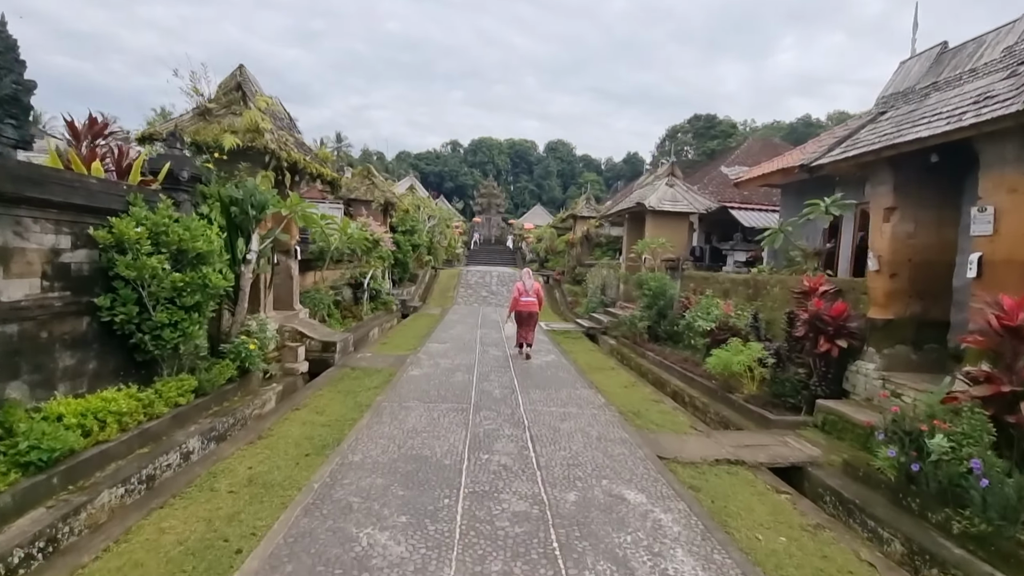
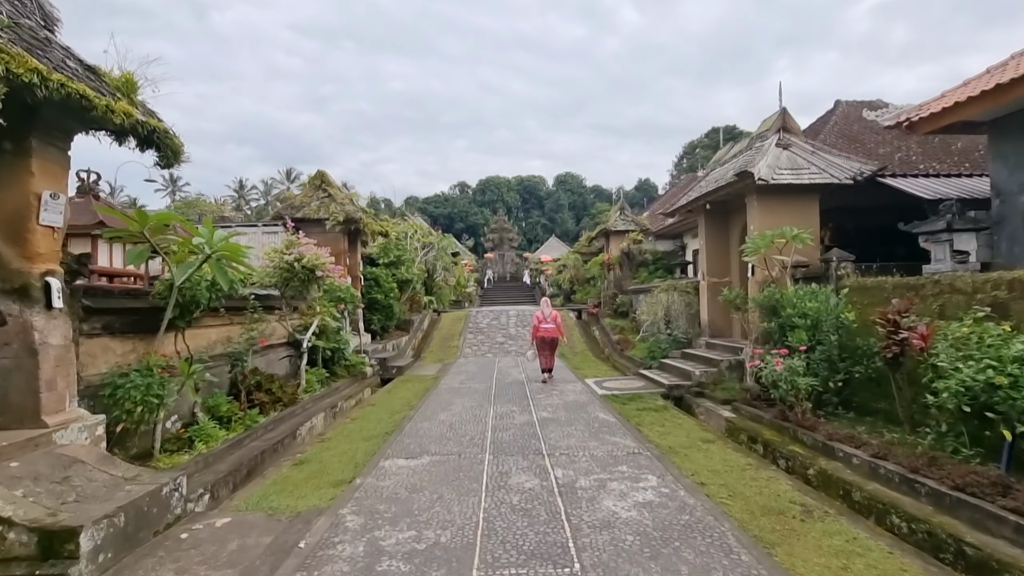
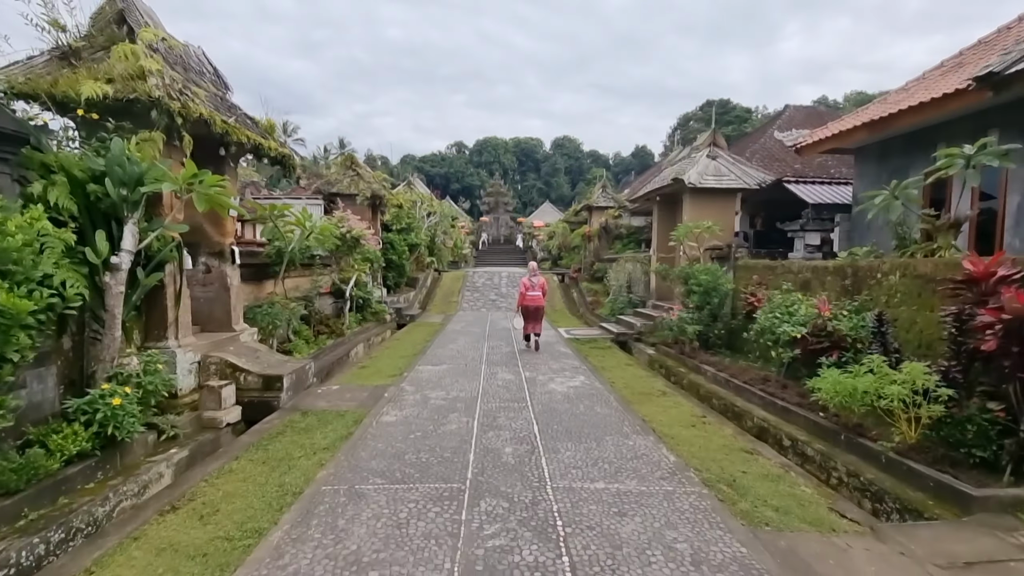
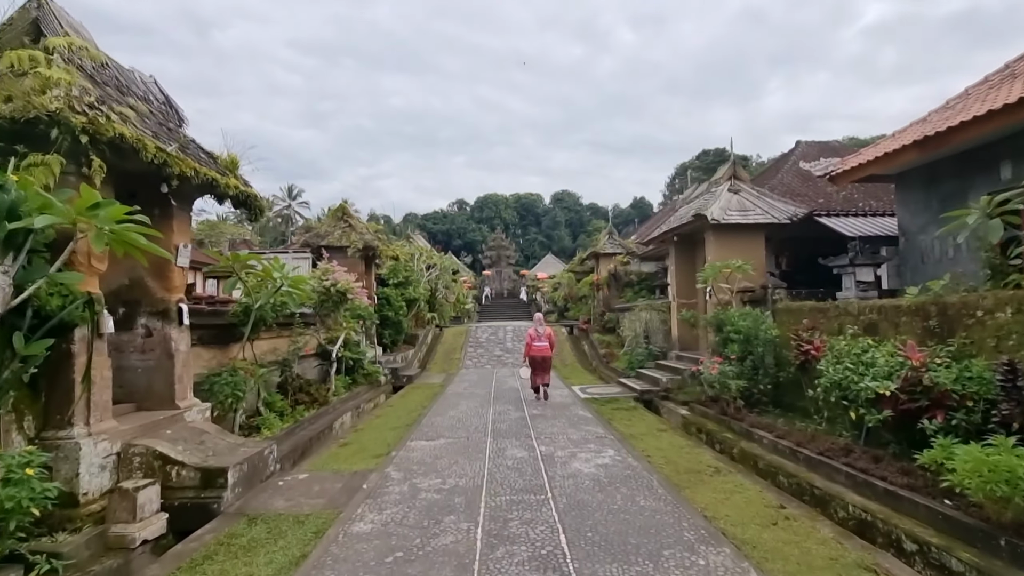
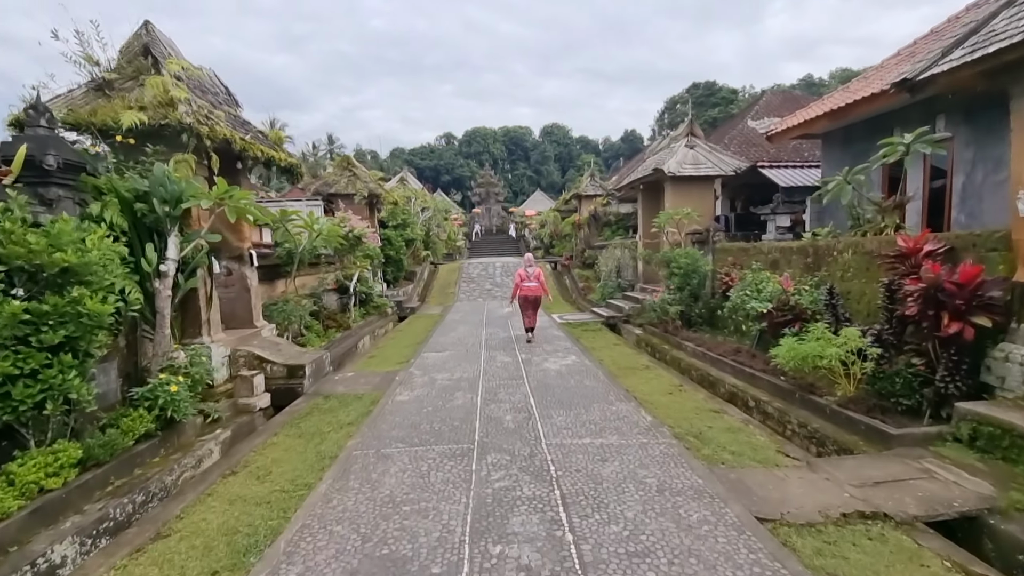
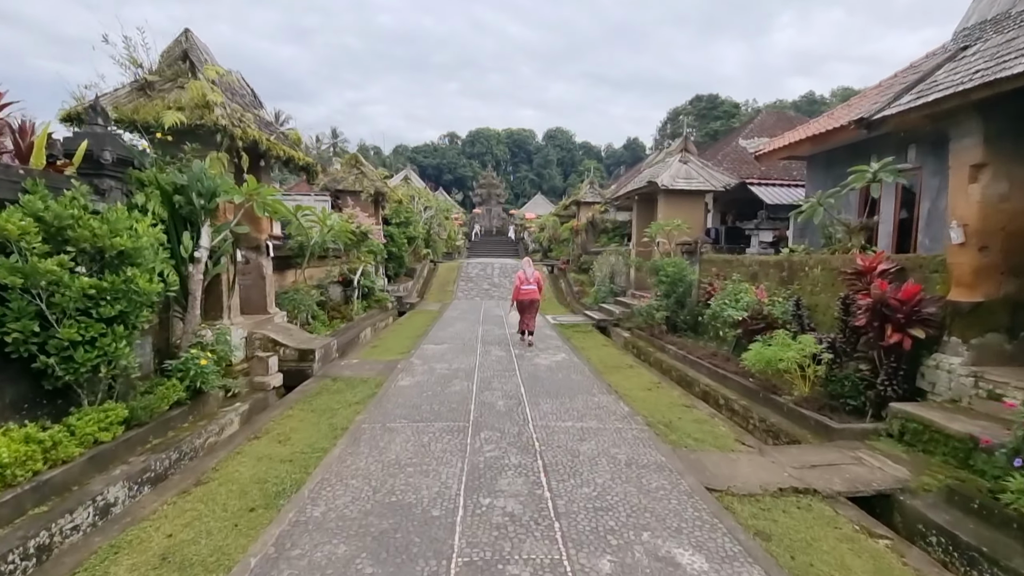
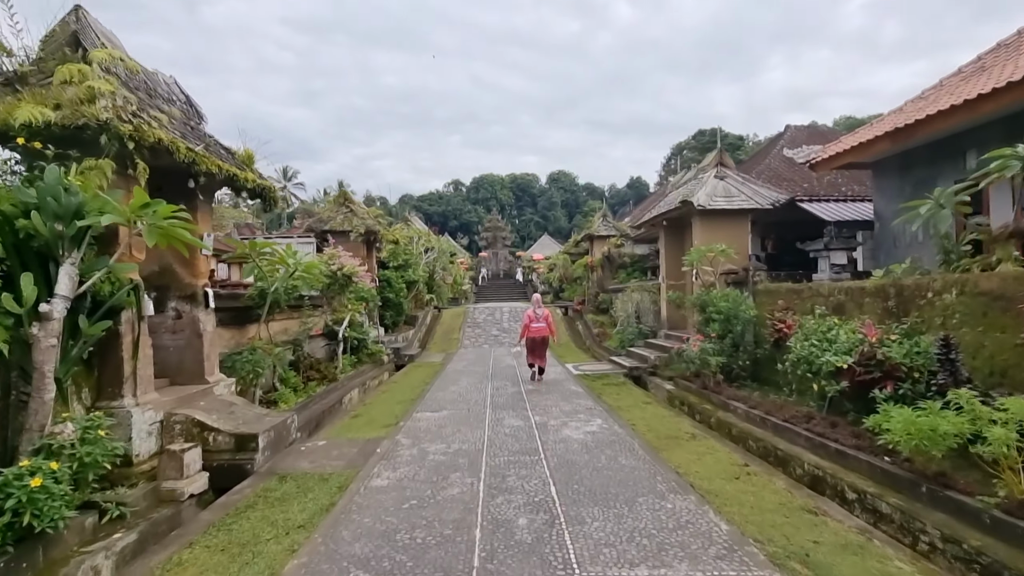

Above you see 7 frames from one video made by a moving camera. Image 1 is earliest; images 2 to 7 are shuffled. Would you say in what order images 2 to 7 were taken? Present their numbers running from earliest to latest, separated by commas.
6, 5, 3, 7, 4, 2
